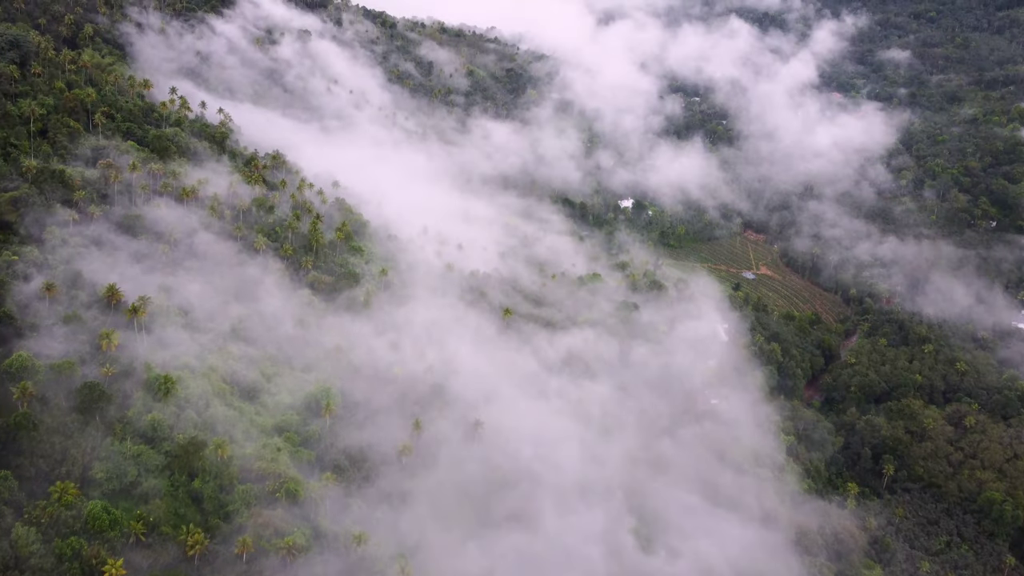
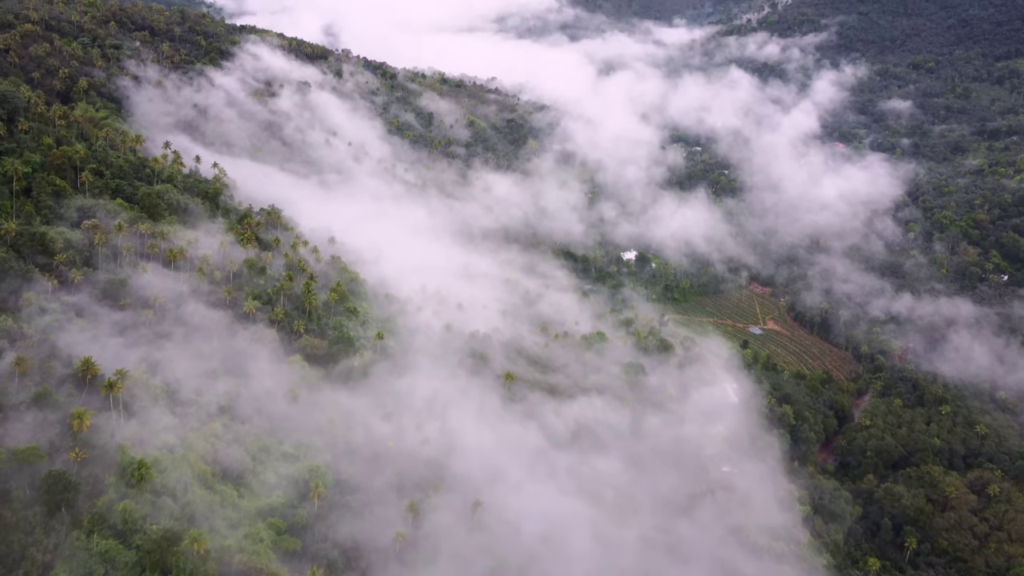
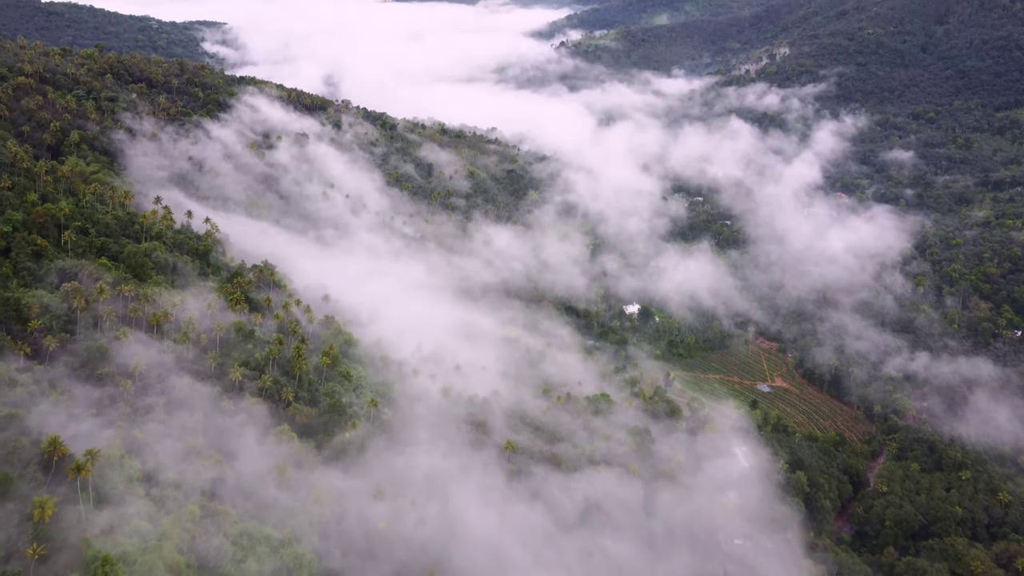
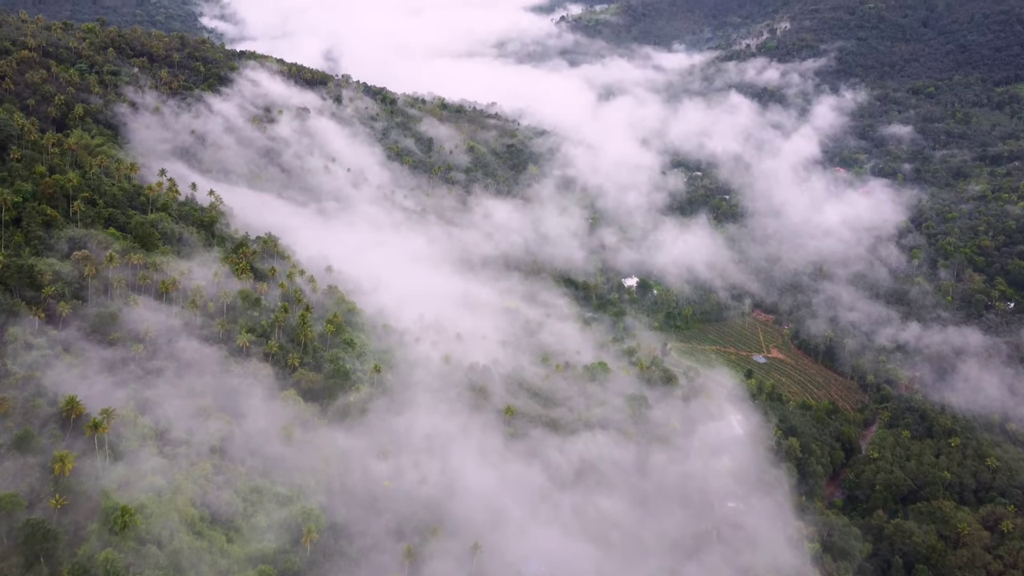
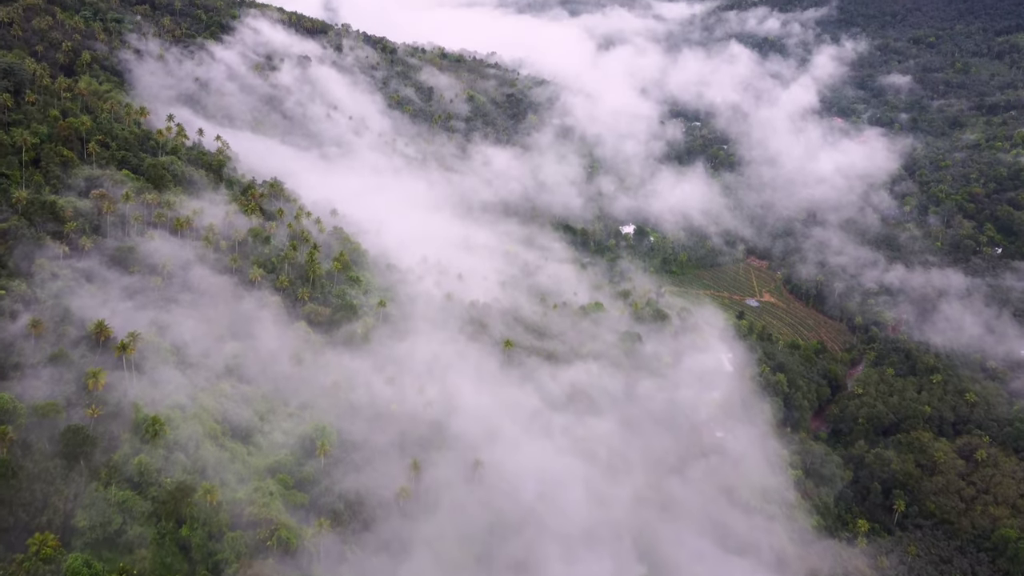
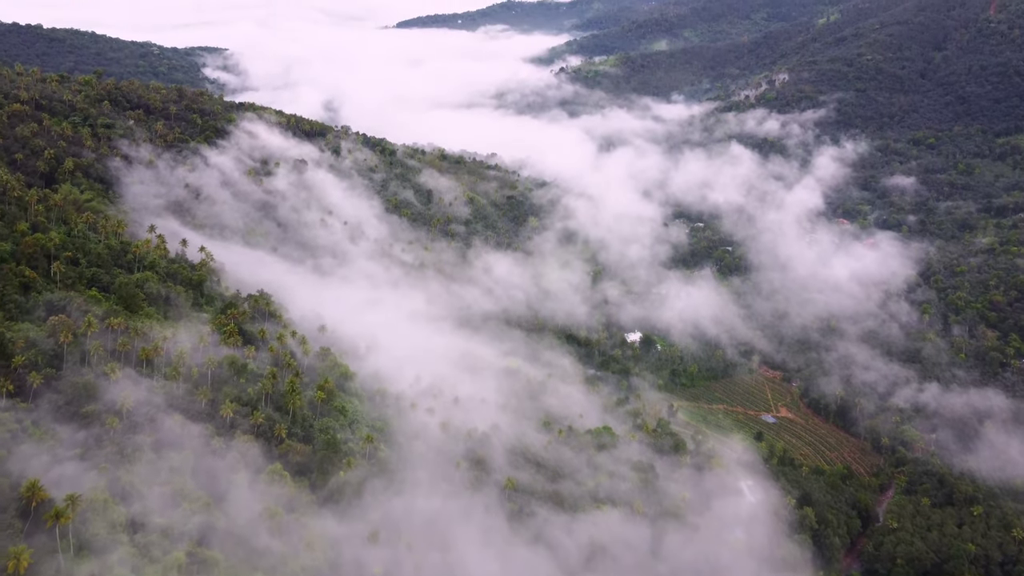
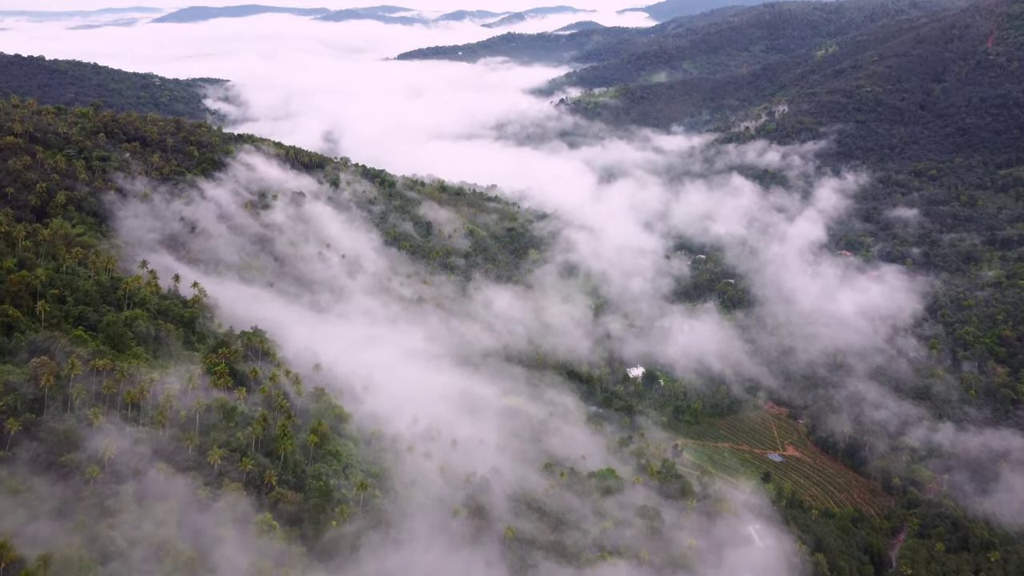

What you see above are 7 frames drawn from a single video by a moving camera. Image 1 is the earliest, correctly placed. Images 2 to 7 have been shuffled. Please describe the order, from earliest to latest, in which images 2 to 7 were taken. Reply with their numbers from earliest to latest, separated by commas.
5, 2, 4, 3, 6, 7
